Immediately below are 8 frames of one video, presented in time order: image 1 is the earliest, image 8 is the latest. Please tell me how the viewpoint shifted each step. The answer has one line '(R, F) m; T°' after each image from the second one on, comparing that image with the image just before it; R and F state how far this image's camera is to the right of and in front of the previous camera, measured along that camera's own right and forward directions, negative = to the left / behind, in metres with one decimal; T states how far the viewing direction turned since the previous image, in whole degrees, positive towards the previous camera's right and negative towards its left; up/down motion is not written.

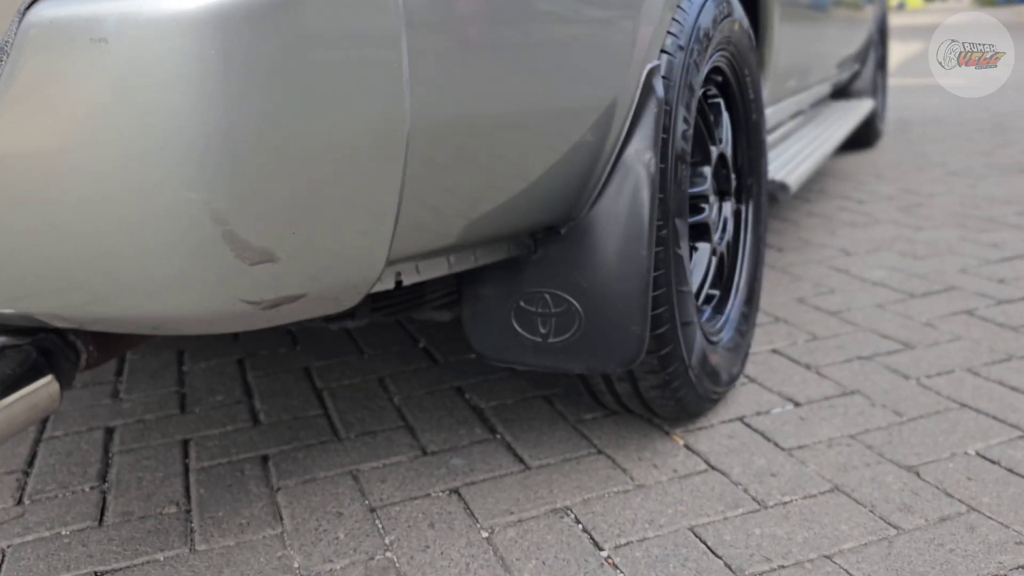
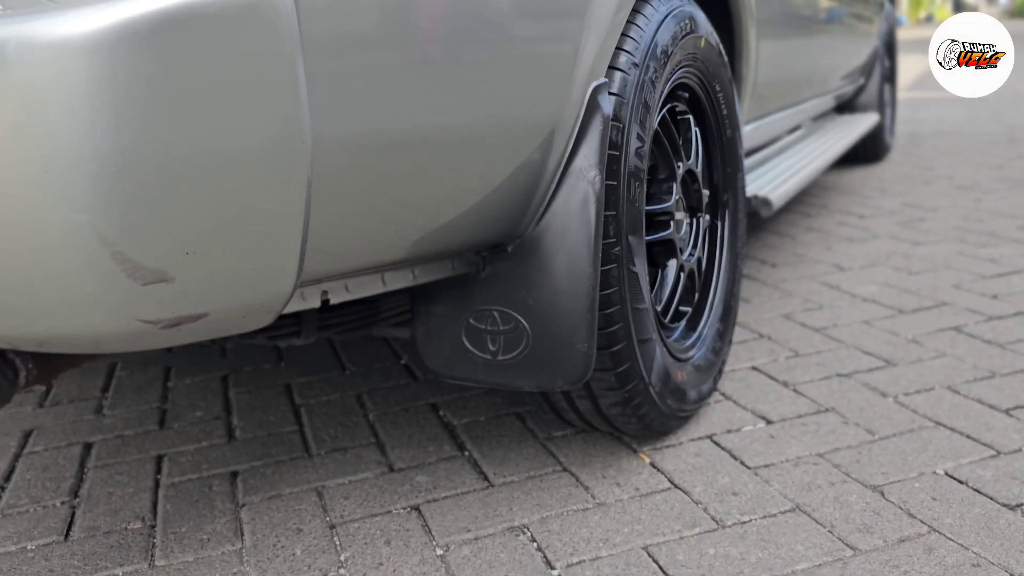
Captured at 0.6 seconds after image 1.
(+0.1, 0.0) m; -2°
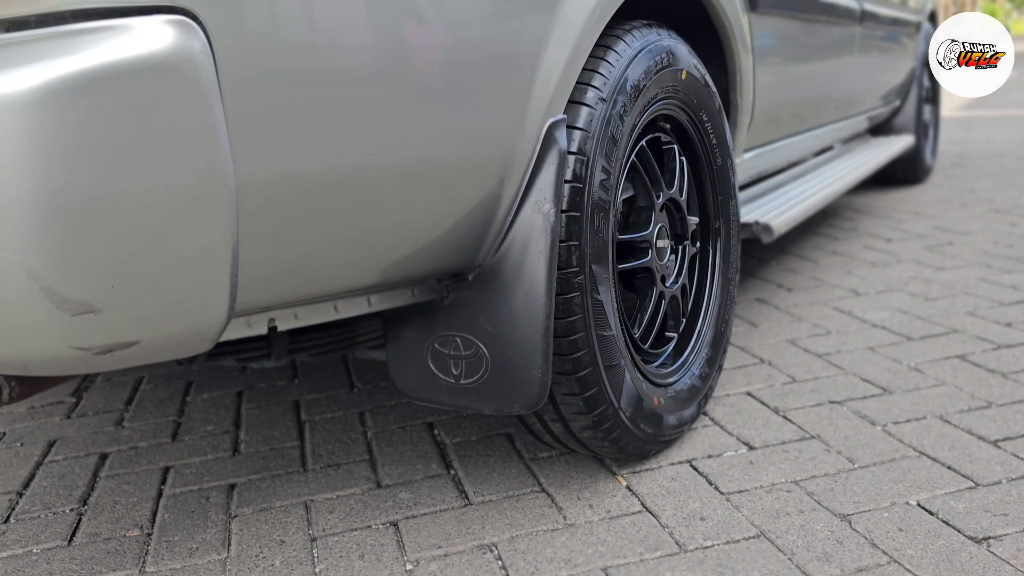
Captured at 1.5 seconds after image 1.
(+0.1, 0.0) m; -4°
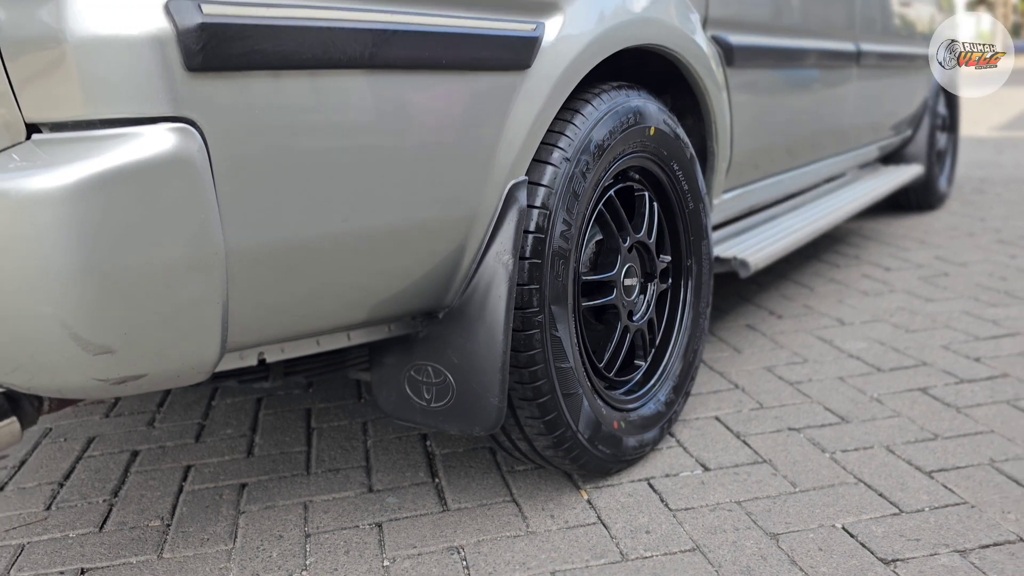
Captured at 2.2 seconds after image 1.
(+0.1, -0.2) m; -3°
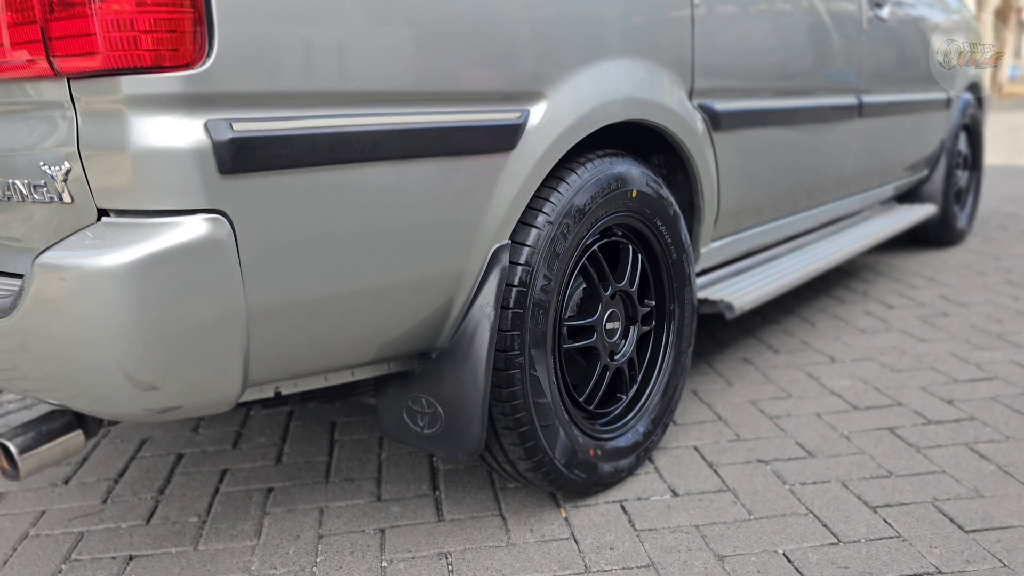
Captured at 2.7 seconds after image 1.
(+0.1, -0.2) m; -3°
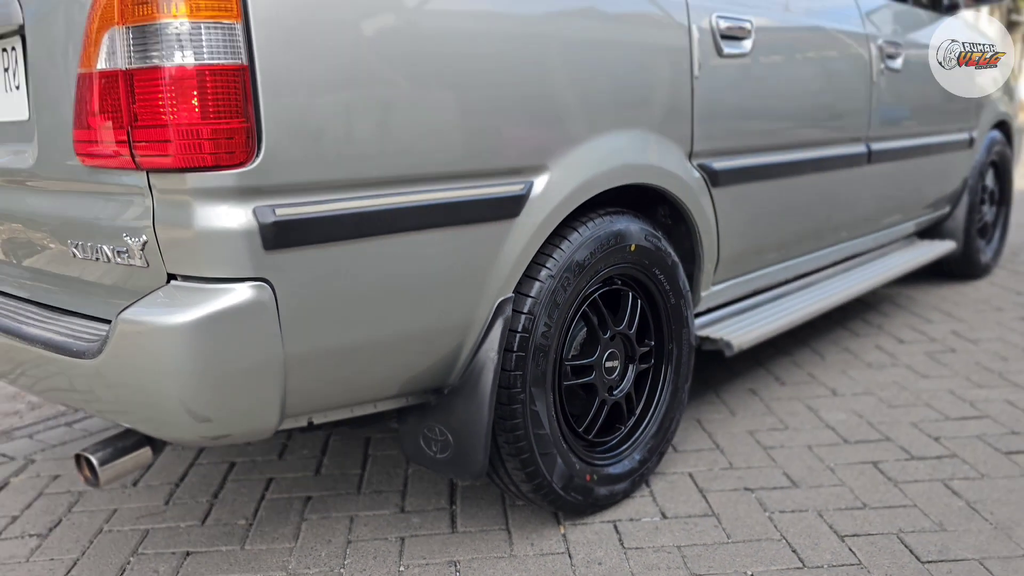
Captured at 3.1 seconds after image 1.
(+0.1, -0.3) m; -4°
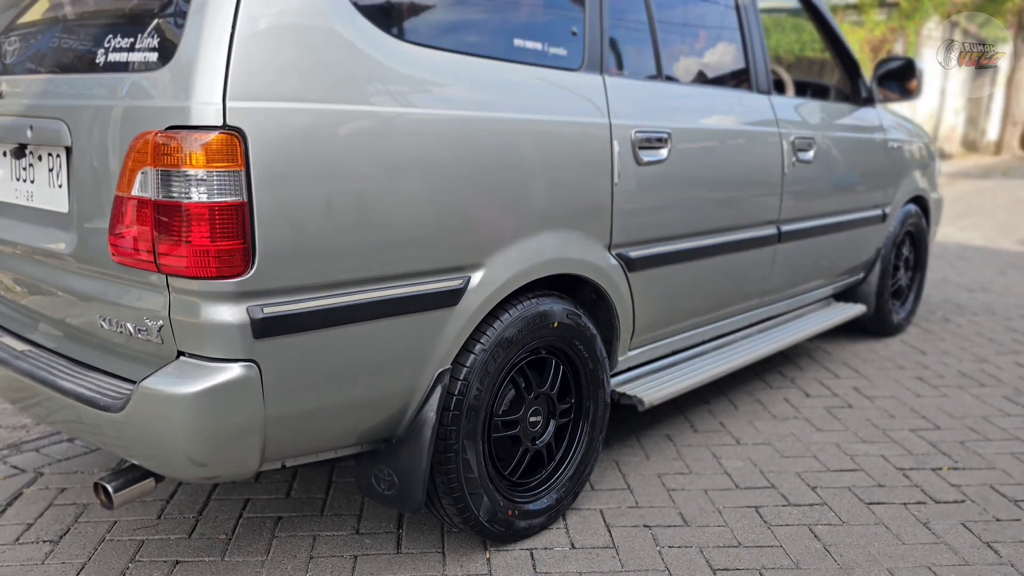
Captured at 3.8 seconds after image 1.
(+0.1, -0.5) m; +1°
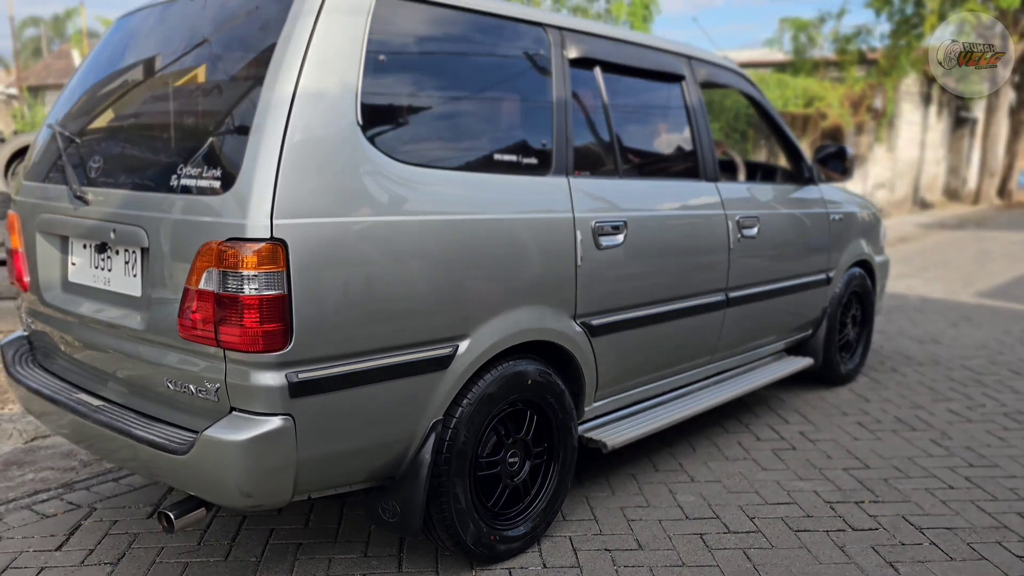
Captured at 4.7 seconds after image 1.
(+0.1, -0.6) m; 0°
